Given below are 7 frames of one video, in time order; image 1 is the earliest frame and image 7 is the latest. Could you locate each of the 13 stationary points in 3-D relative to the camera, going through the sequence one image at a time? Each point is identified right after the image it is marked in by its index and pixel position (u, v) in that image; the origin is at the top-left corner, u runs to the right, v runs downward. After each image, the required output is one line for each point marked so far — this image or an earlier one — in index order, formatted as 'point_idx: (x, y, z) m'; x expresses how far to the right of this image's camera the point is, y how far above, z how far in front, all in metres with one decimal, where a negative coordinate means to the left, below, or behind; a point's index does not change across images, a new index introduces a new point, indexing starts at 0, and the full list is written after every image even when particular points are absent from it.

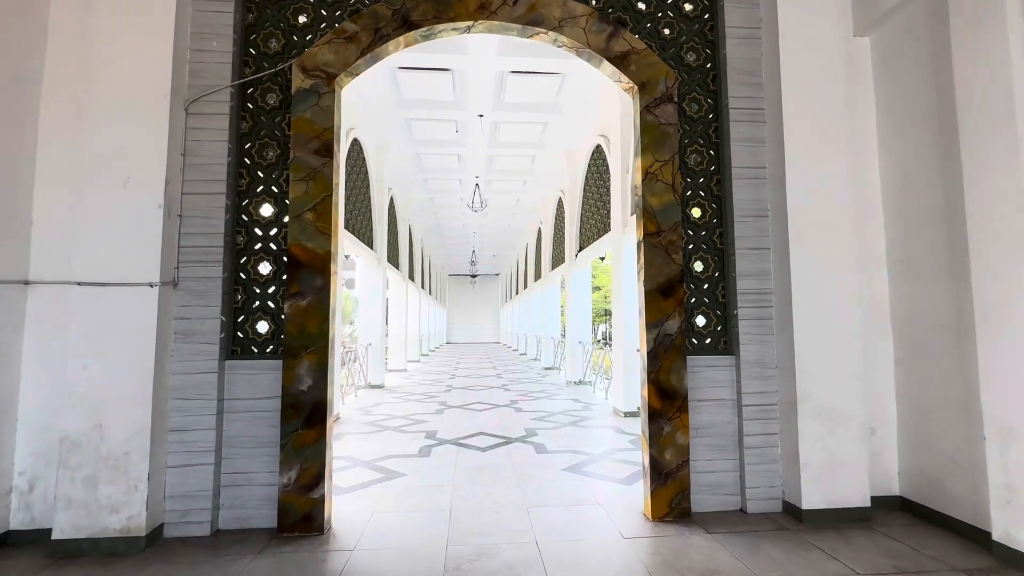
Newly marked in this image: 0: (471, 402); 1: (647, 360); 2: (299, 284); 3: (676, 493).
0: (-0.6, -1.6, +6.6) m
1: (+0.8, -0.4, +2.6) m
2: (-1.1, 0.0, +2.5) m
3: (+0.9, -1.1, +2.6) m
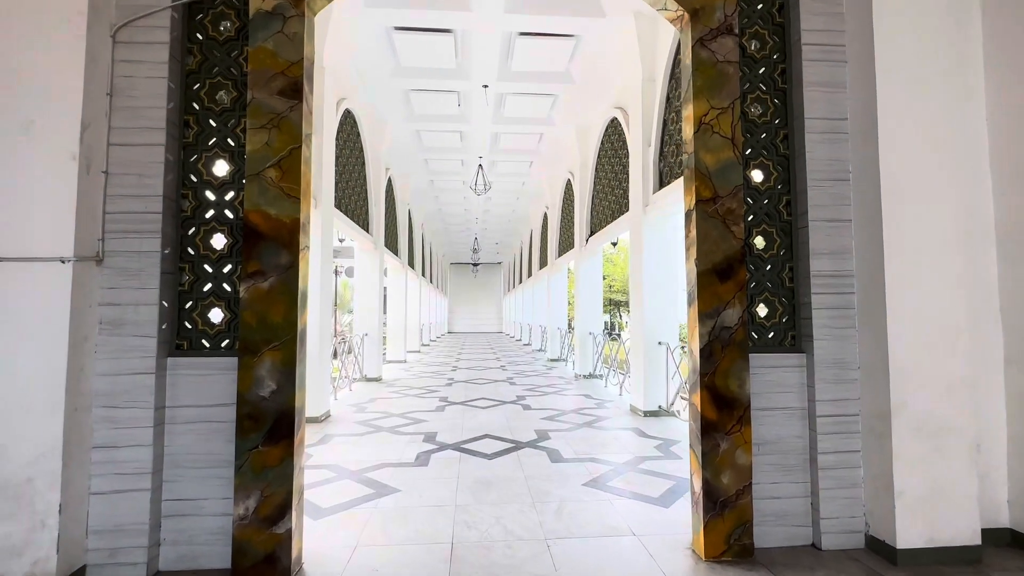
0: (-0.5, -1.4, +6.1) m
1: (+0.8, -0.3, +2.1) m
2: (-1.1, +0.1, +2.0) m
3: (+1.0, -1.0, +2.0) m
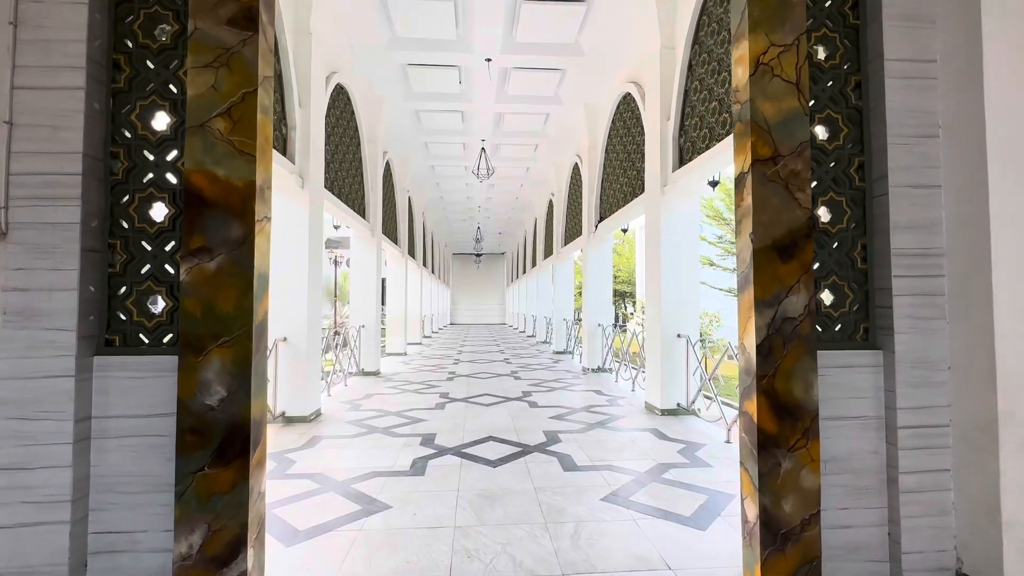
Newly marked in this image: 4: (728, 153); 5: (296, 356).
0: (-0.4, -1.3, +5.7) m
1: (+0.9, -0.3, +1.7) m
2: (-1.0, +0.2, +1.6) m
3: (+1.0, -1.0, +1.7) m
4: (+1.7, +1.0, +3.7) m
5: (-2.0, -0.6, +4.3) m
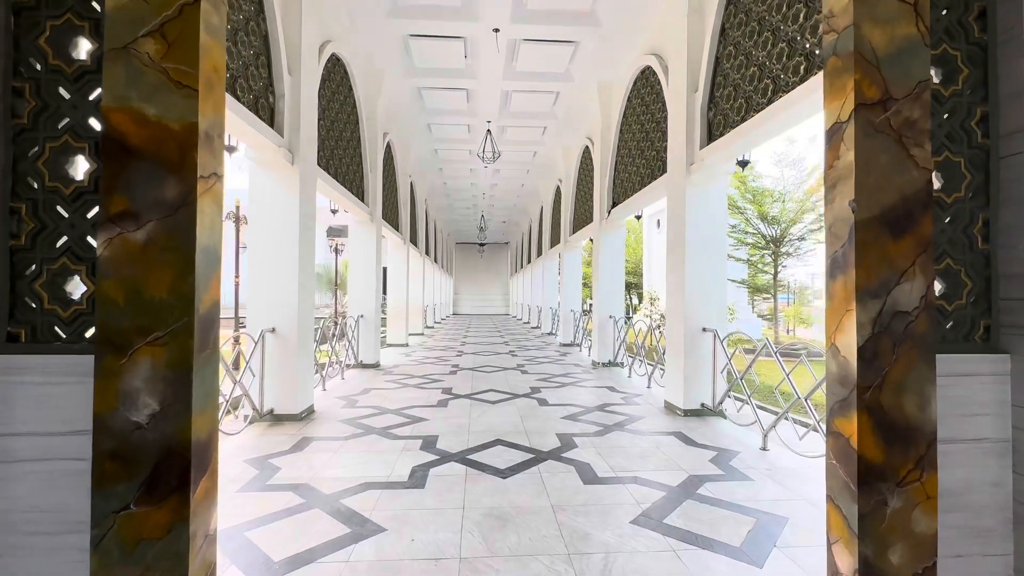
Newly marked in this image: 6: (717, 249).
0: (-0.3, -1.2, +5.3) m
1: (+0.9, -0.2, +1.3) m
2: (-1.0, +0.2, +1.2) m
3: (+1.1, -0.9, +1.3) m
4: (+1.8, +1.1, +3.3) m
5: (-1.9, -0.5, +3.9) m
6: (+1.9, +0.3, +4.3) m
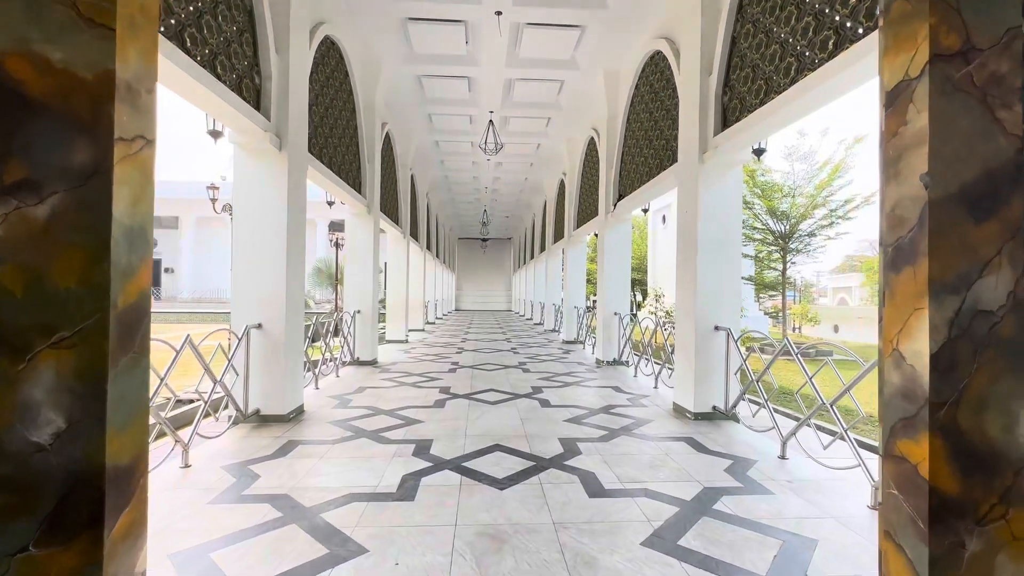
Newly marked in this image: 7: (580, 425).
0: (-0.3, -1.1, +5.1) m
1: (+0.9, -0.2, +1.0) m
2: (-1.0, +0.3, +0.9) m
3: (+1.1, -0.9, +1.0) m
4: (+1.8, +1.1, +3.0) m
5: (-1.9, -0.5, +3.7) m
6: (+1.9, +0.4, +4.0) m
7: (+0.5, -1.1, +3.8) m
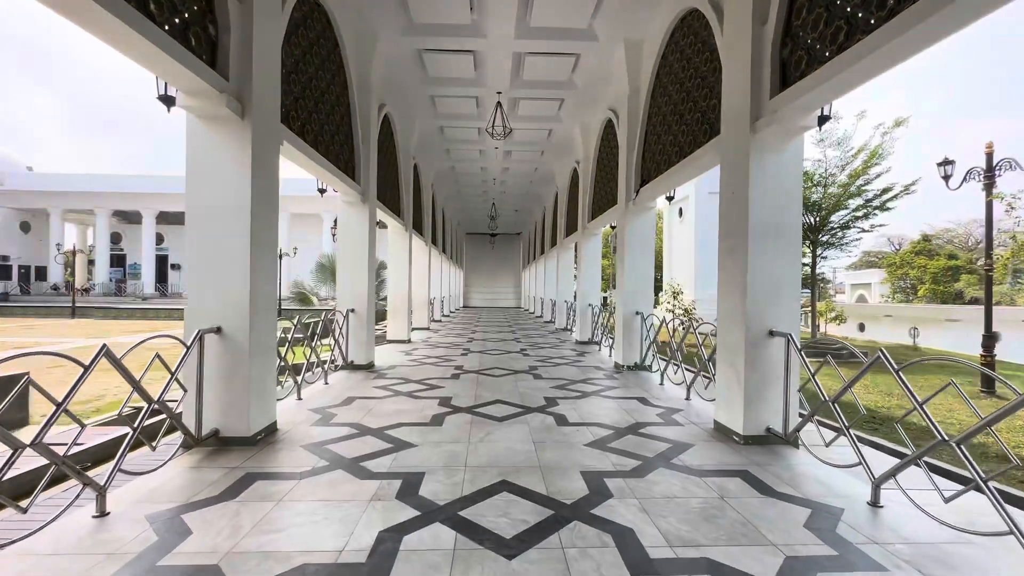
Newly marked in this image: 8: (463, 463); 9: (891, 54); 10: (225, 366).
0: (-0.2, -1.1, +4.5) m
1: (+0.9, -0.2, +0.4) m
2: (-0.9, +0.3, +0.3) m
3: (+1.1, -0.9, +0.4) m
4: (+1.8, +1.2, +2.3) m
5: (-1.8, -0.4, +3.1) m
6: (+1.9, +0.4, +3.3) m
7: (+0.6, -1.1, +3.1) m
8: (-0.3, -1.1, +2.8) m
9: (+1.9, +1.2, +2.3) m
10: (-1.9, -0.5, +3.1) m
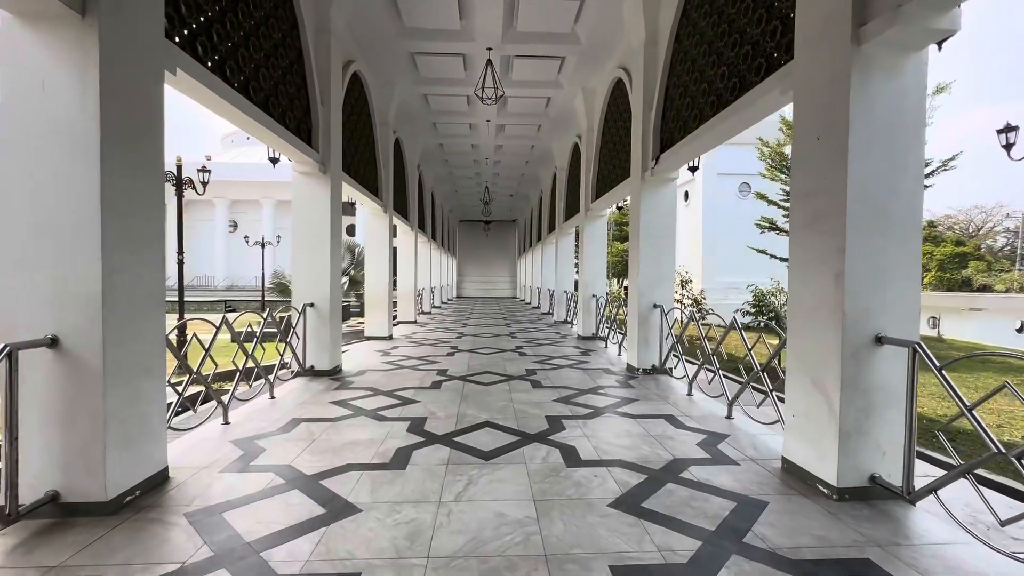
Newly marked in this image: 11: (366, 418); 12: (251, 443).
0: (-0.3, -1.0, +3.4) m
1: (+0.9, -0.2, -0.7) m
2: (-1.0, +0.2, -0.8) m
3: (+1.1, -0.9, -0.7) m
4: (+1.8, +1.2, +1.2) m
5: (-1.9, -0.4, +2.0) m
6: (+1.9, +0.5, +2.3) m
7: (+0.6, -1.0, +2.1) m
8: (-0.3, -1.0, +1.8) m
9: (+1.8, +1.2, +1.3) m
10: (-1.9, -0.5, +2.0) m
11: (-1.1, -1.0, +3.6) m
12: (-1.6, -1.0, +3.0) m
